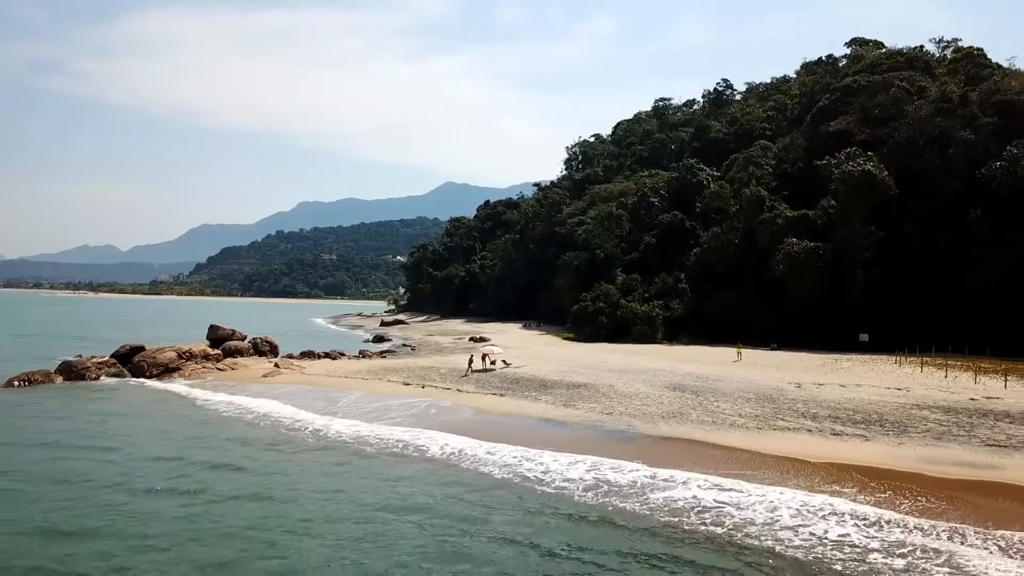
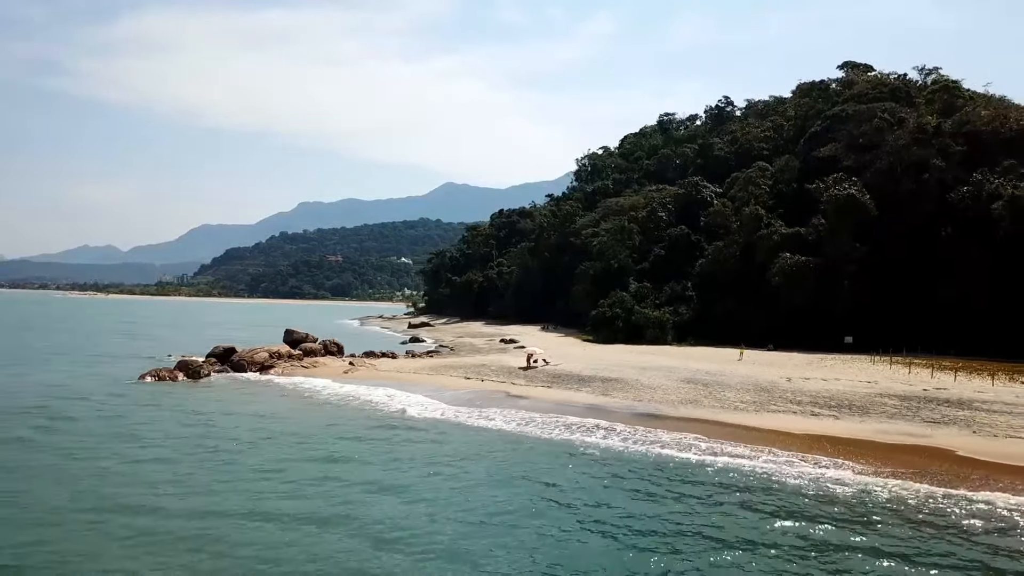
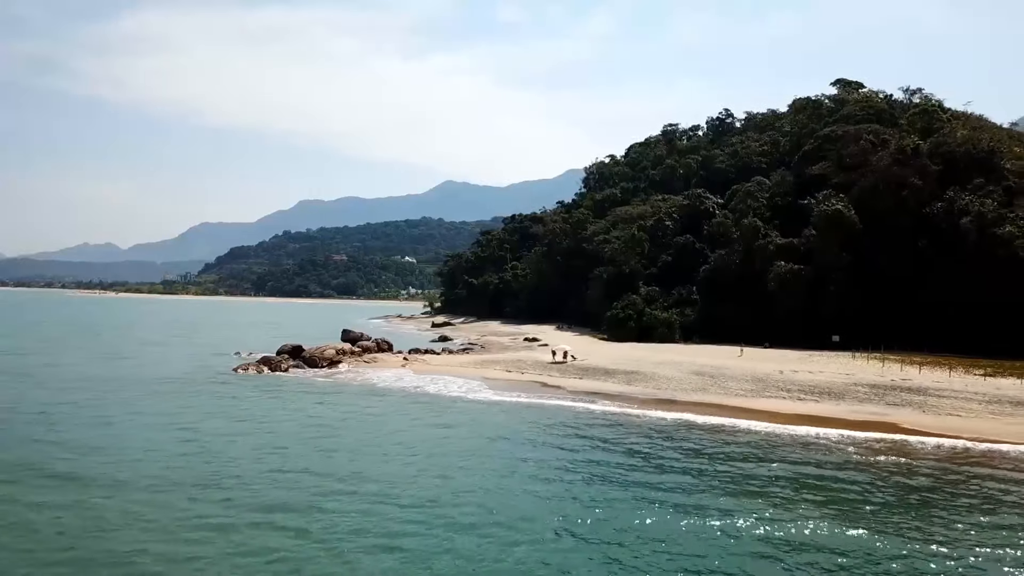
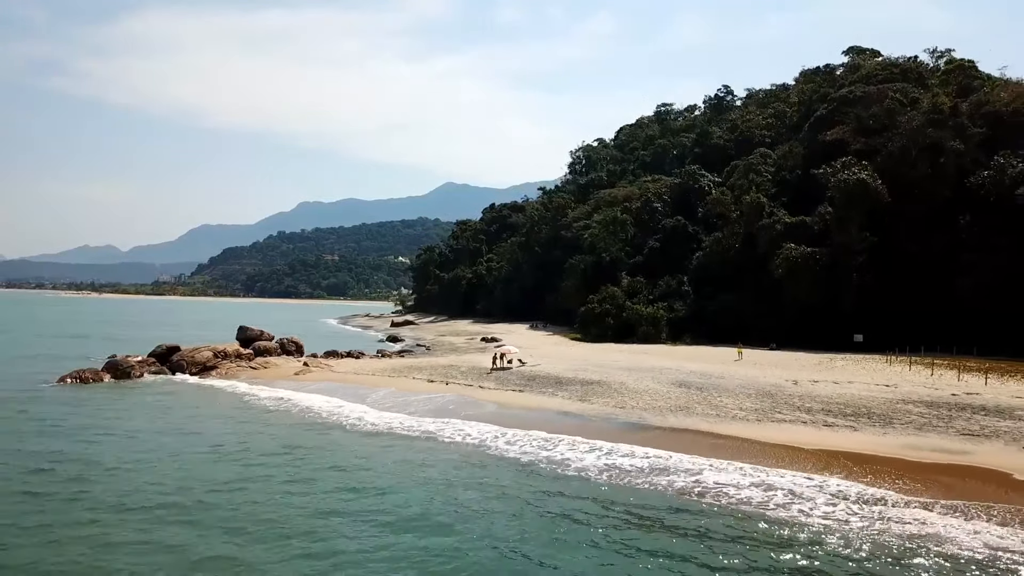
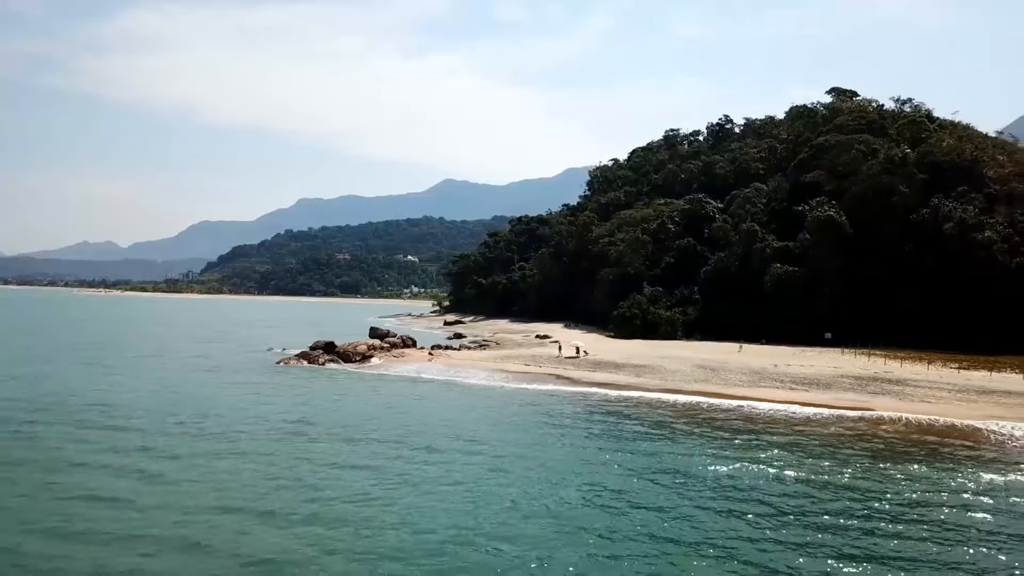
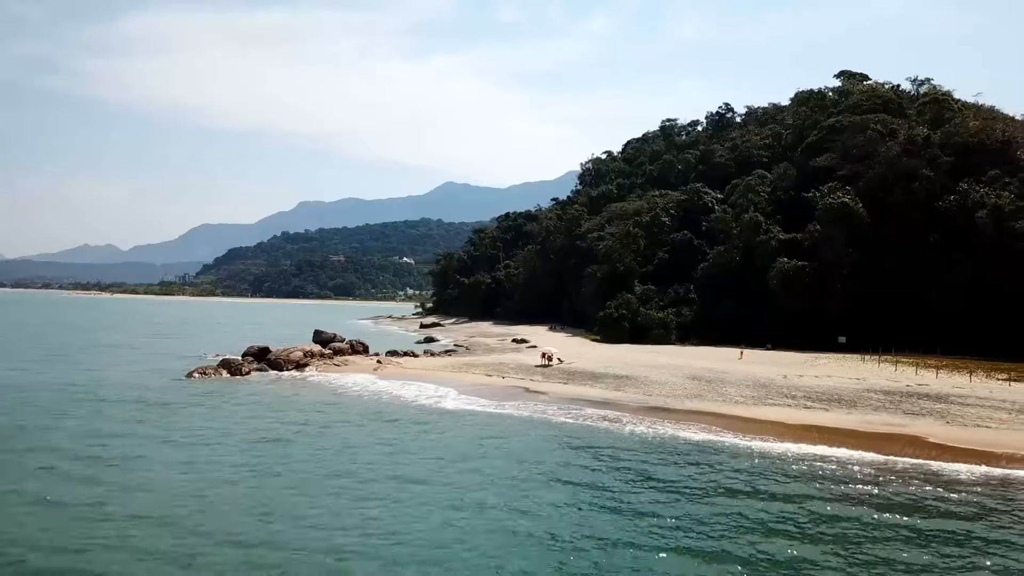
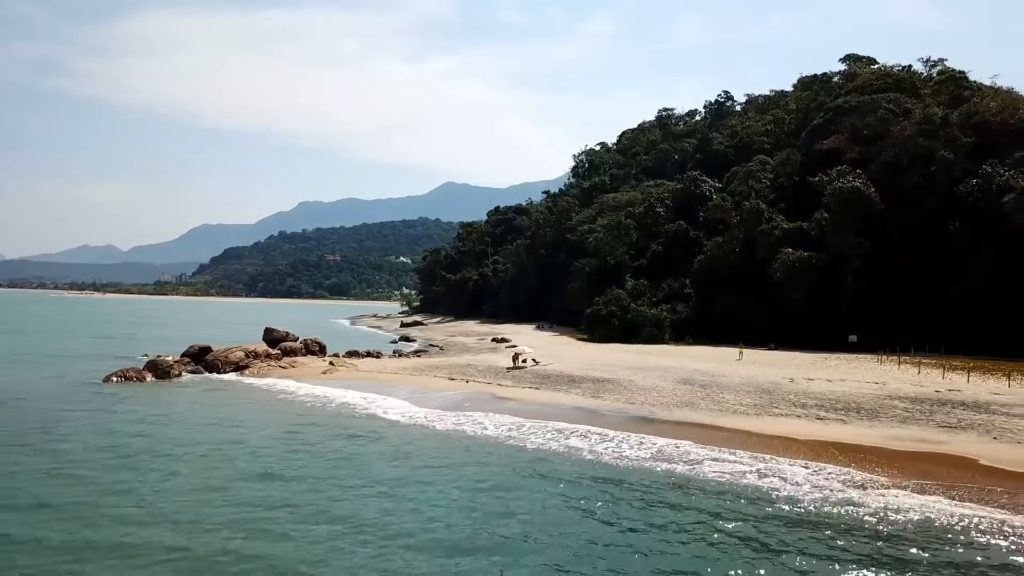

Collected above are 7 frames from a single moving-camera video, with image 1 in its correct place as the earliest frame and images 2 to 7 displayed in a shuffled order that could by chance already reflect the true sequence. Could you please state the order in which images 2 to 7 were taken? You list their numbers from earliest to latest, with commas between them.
4, 7, 2, 6, 3, 5
